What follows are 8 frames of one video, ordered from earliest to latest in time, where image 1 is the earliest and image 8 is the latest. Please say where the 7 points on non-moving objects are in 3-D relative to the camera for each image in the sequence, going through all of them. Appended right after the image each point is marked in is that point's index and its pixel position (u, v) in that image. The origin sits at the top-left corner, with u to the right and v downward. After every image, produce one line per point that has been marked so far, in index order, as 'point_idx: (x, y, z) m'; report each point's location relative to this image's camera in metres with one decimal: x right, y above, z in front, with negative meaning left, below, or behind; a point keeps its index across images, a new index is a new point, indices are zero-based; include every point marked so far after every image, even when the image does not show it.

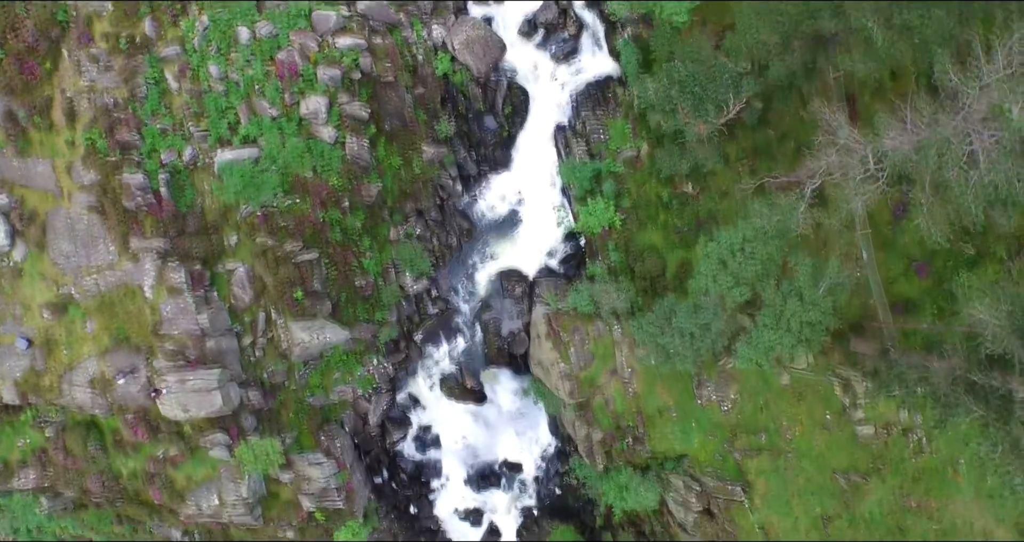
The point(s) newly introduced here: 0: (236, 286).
0: (-7.6, -0.4, +17.4) m
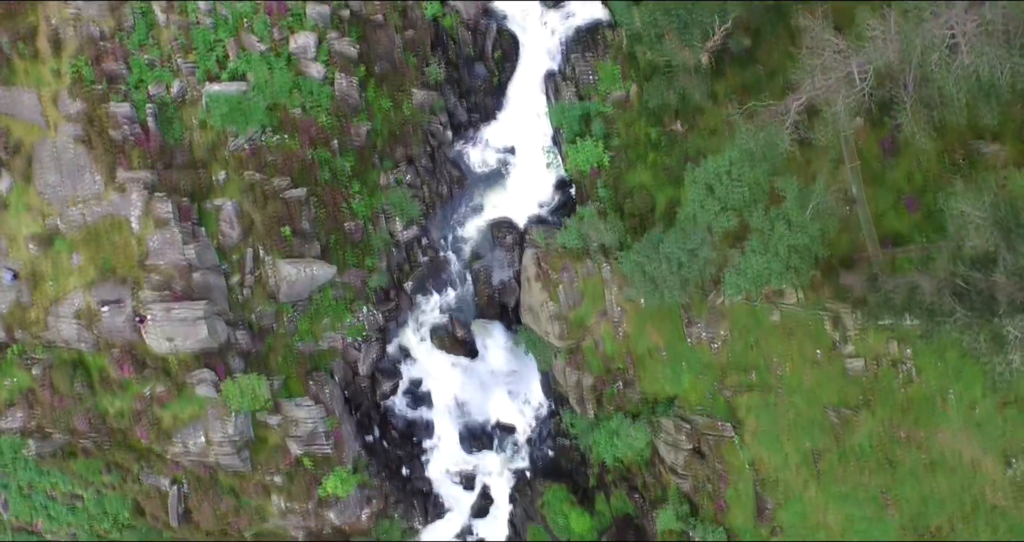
0: (-8.0, +1.3, +17.4) m
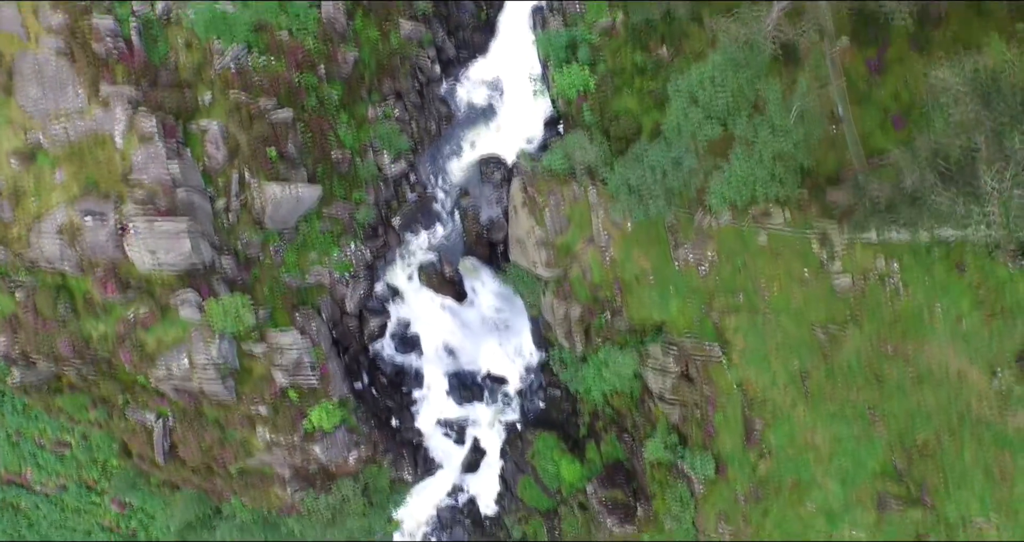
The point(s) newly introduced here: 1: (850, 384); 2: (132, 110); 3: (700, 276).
0: (-8.4, +3.5, +17.4) m
1: (+8.6, -2.9, +16.1) m
2: (-9.9, +4.2, +16.4) m
3: (+5.2, -0.2, +17.3) m
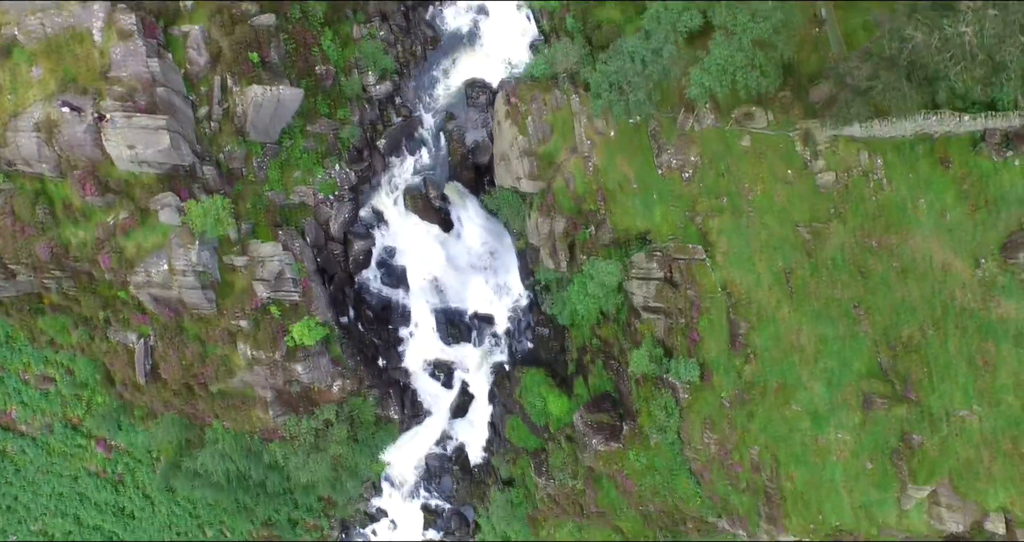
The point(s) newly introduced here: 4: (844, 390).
0: (-8.8, +6.1, +17.3) m
1: (+8.1, -0.2, +15.9) m
2: (-10.4, +6.8, +16.4) m
3: (+4.7, +2.4, +17.2) m
4: (+8.4, -3.1, +15.8) m
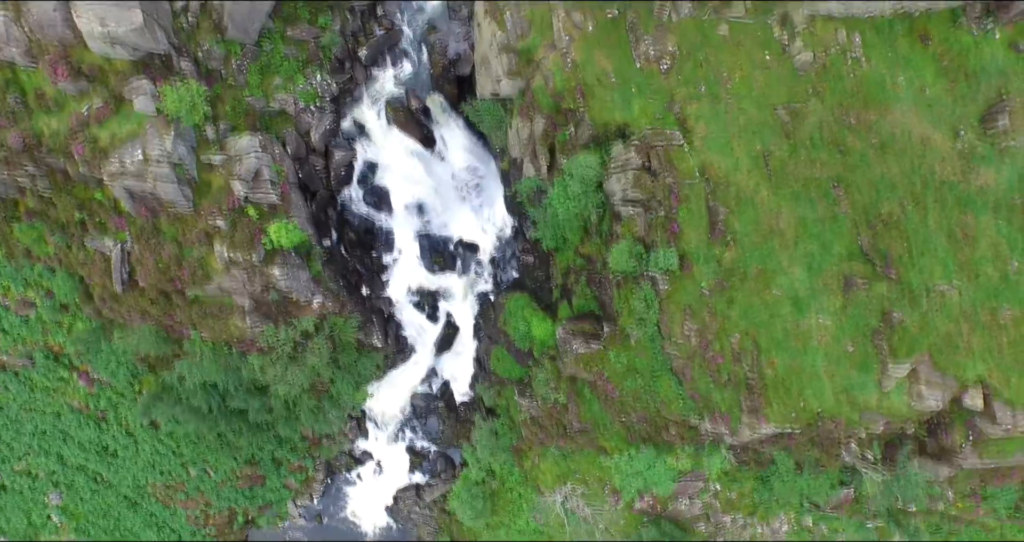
0: (-9.4, +9.1, +17.2) m
1: (+7.5, +2.7, +15.7) m
2: (-11.0, +9.9, +16.3) m
3: (+4.1, +5.4, +17.1) m
4: (+7.8, -0.1, +15.6) m
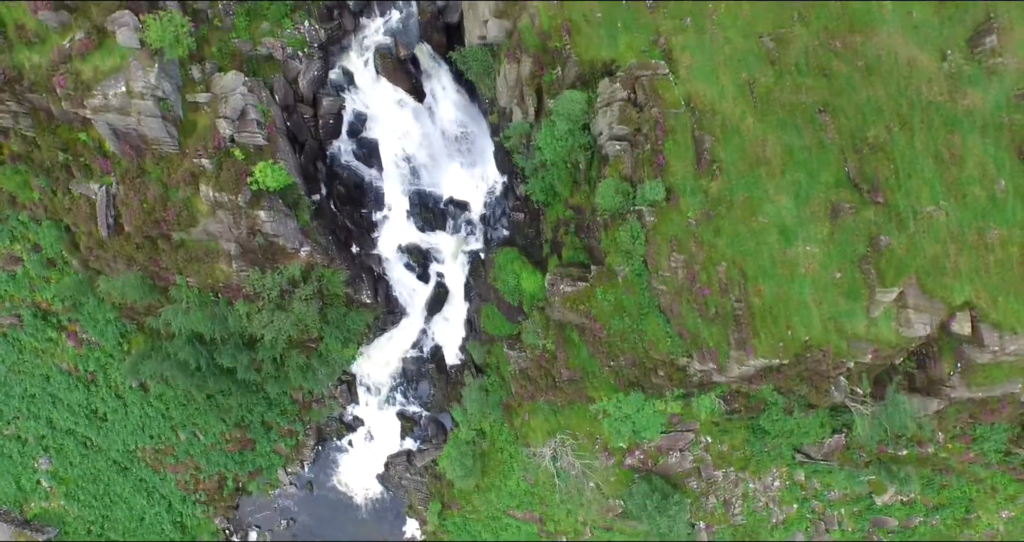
0: (-9.8, +10.9, +17.2) m
1: (+7.1, +4.5, +15.6) m
2: (-11.4, +11.6, +16.3) m
3: (+3.7, +7.2, +17.0) m
4: (+7.4, +1.7, +15.5) m
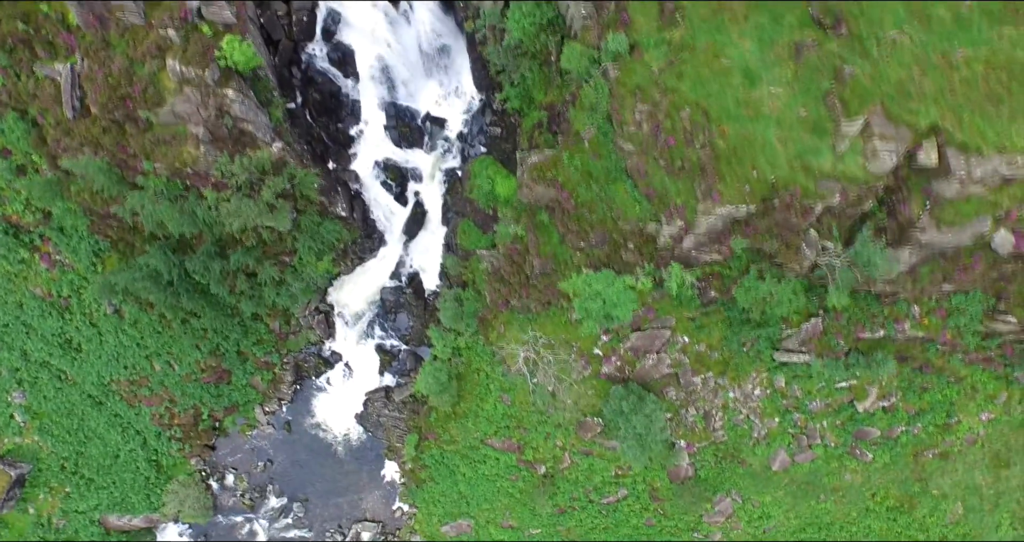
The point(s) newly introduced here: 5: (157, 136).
0: (-10.8, +14.7, +17.6) m
1: (+6.2, +8.4, +15.6) m
2: (-12.4, +15.4, +16.7) m
3: (+2.7, +11.0, +17.1) m
4: (+6.4, +5.6, +15.4) m
5: (-11.1, +4.2, +19.6) m
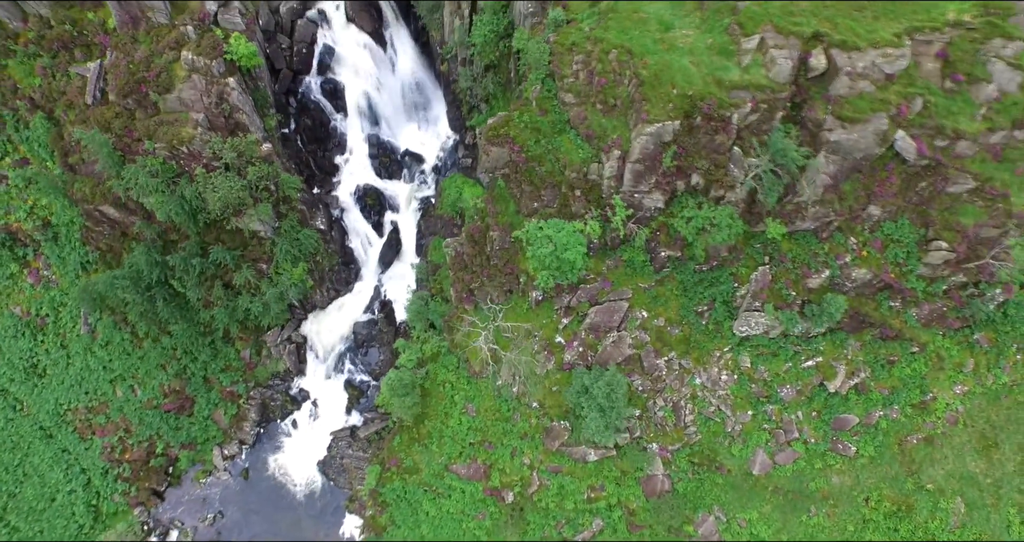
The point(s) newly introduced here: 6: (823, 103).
0: (-12.1, +15.8, +23.8) m
1: (+4.8, +10.6, +19.8) m
2: (-13.7, +16.9, +23.3) m
3: (+1.4, +12.5, +22.1) m
4: (+5.0, +8.0, +18.6) m
5: (-12.4, +5.3, +22.3) m
6: (+8.4, +4.5, +17.1) m
